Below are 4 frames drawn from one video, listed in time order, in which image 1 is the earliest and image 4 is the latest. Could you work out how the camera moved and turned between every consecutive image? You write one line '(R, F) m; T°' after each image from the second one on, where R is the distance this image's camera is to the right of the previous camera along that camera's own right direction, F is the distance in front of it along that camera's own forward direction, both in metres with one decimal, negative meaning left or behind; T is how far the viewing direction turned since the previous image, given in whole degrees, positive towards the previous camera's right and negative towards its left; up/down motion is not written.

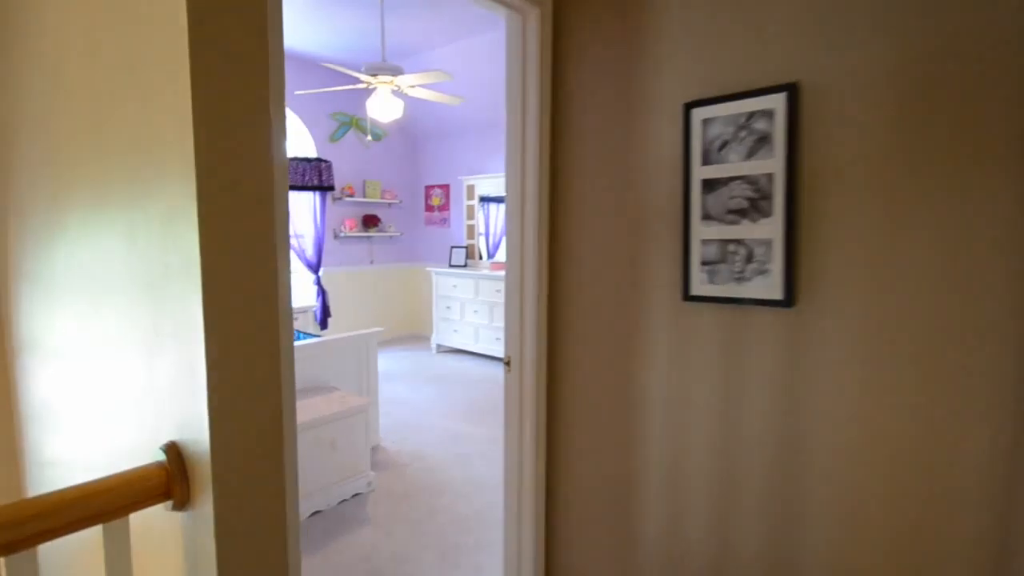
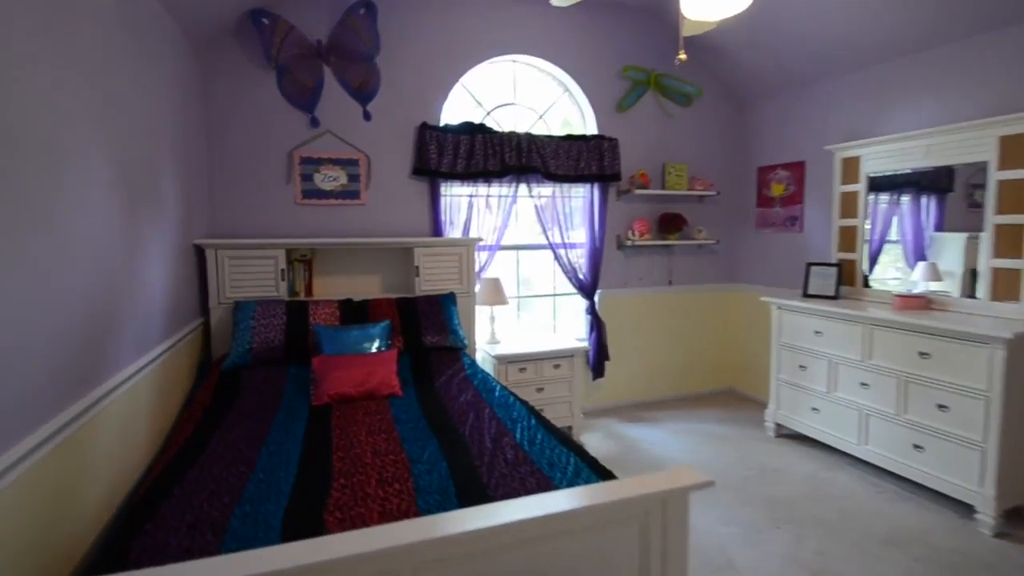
(-0.8, +1.9) m; -34°
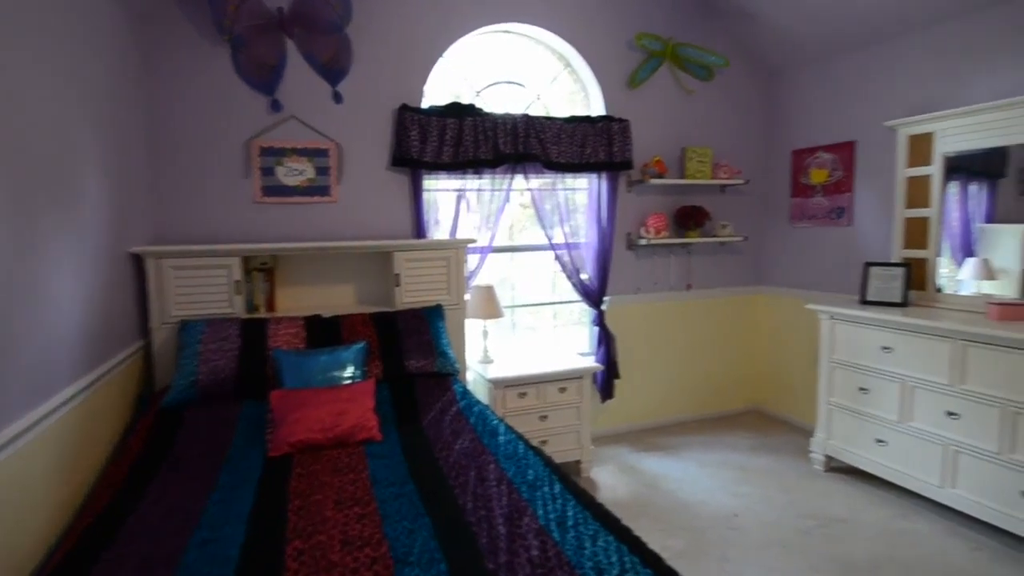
(0.0, +0.5) m; 0°
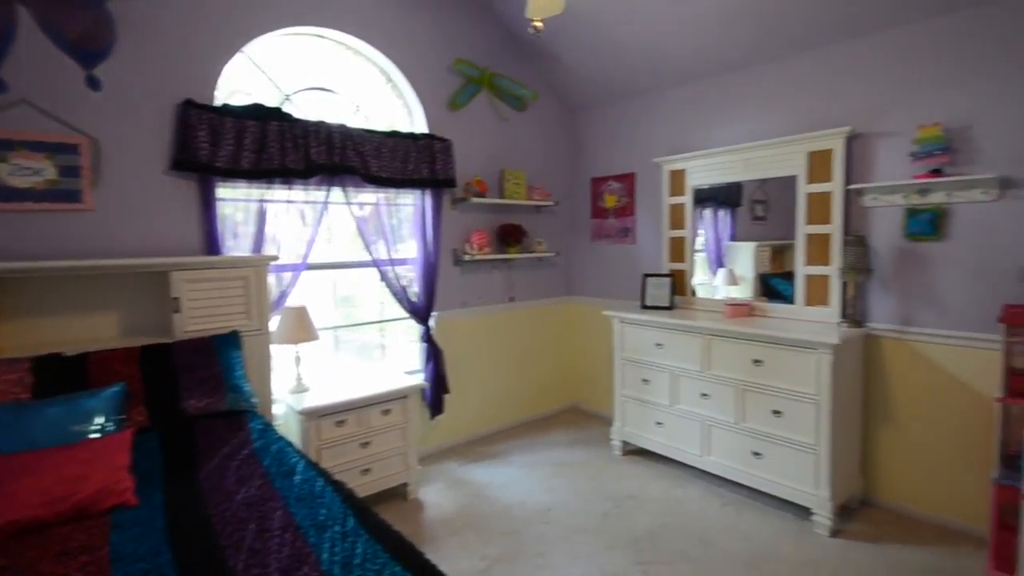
(+0.2, 0.0) m; +19°
